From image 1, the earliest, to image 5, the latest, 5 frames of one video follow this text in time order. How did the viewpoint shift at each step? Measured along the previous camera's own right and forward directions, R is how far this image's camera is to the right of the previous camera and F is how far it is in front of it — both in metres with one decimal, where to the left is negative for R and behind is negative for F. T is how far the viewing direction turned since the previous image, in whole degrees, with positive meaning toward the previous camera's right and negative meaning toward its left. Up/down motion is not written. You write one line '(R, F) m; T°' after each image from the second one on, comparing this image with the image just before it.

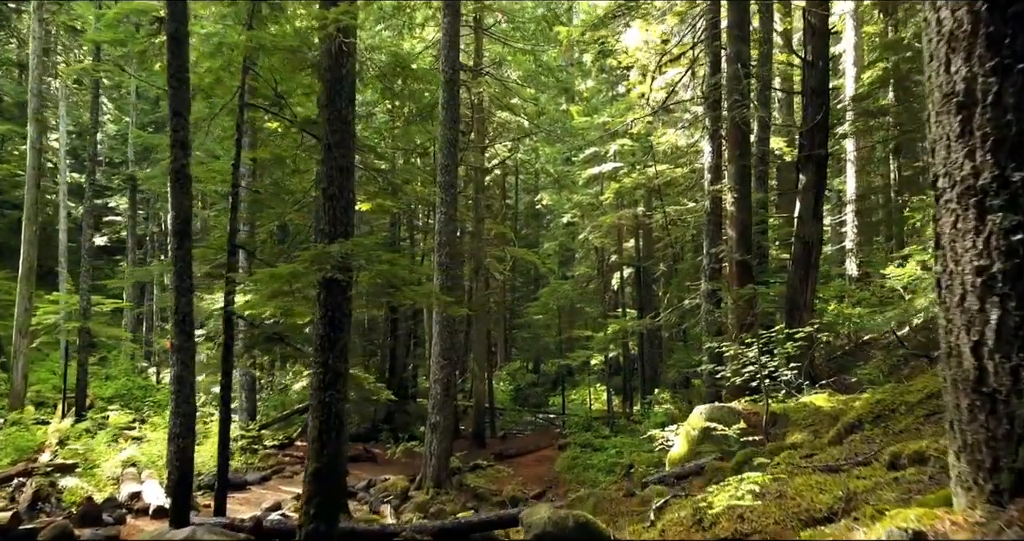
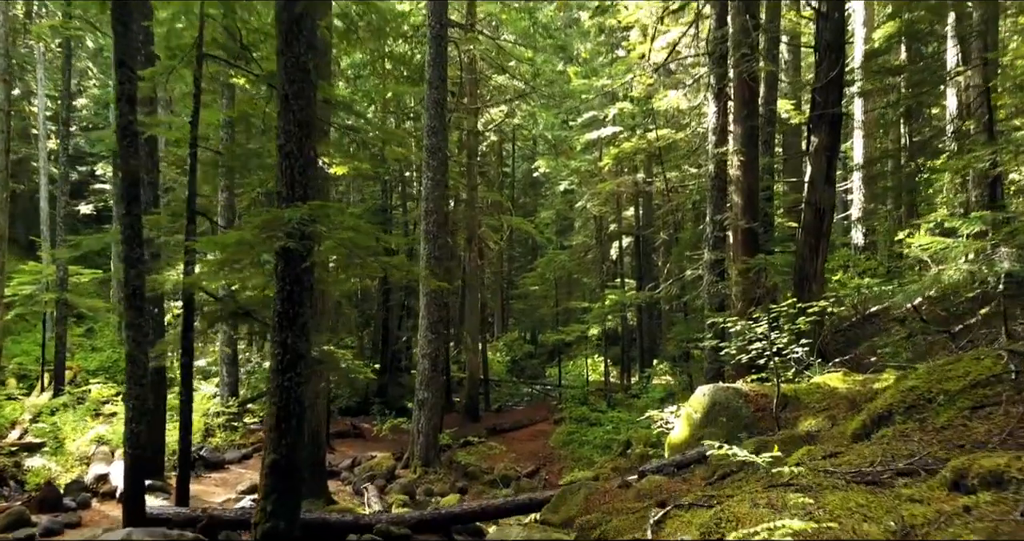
(+0.1, +0.7) m; 0°
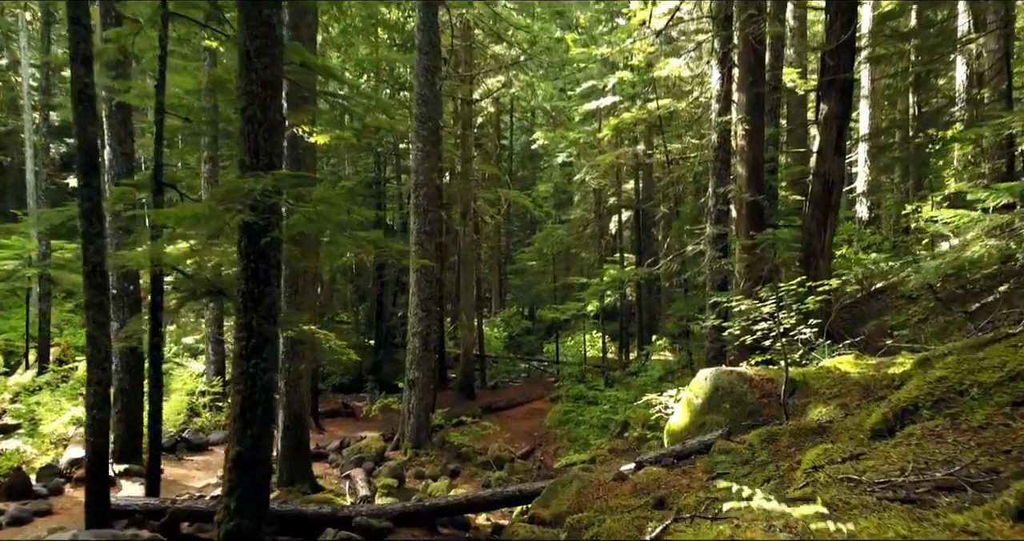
(+0.1, +0.5) m; 0°
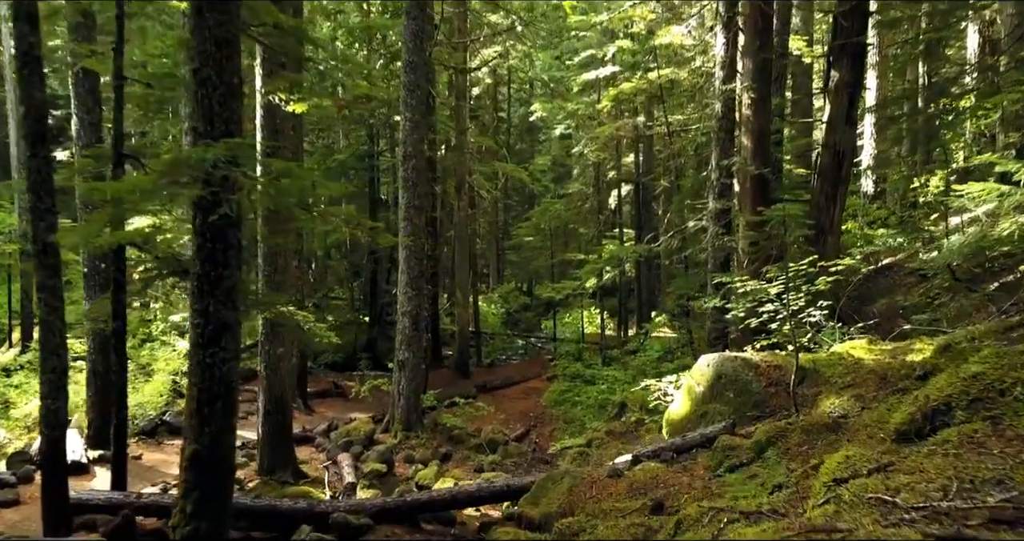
(+0.1, +0.5) m; 0°
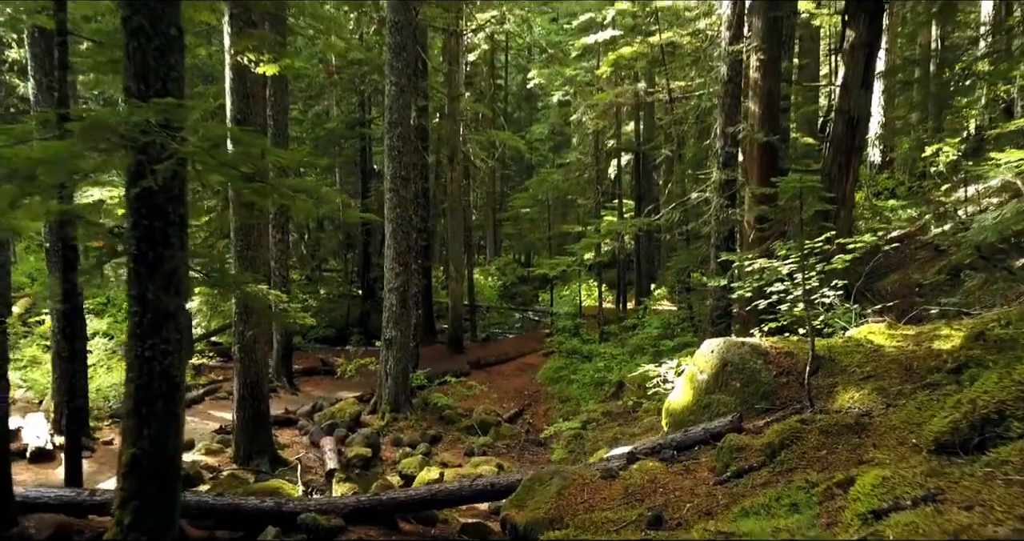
(+0.1, +0.6) m; 0°
